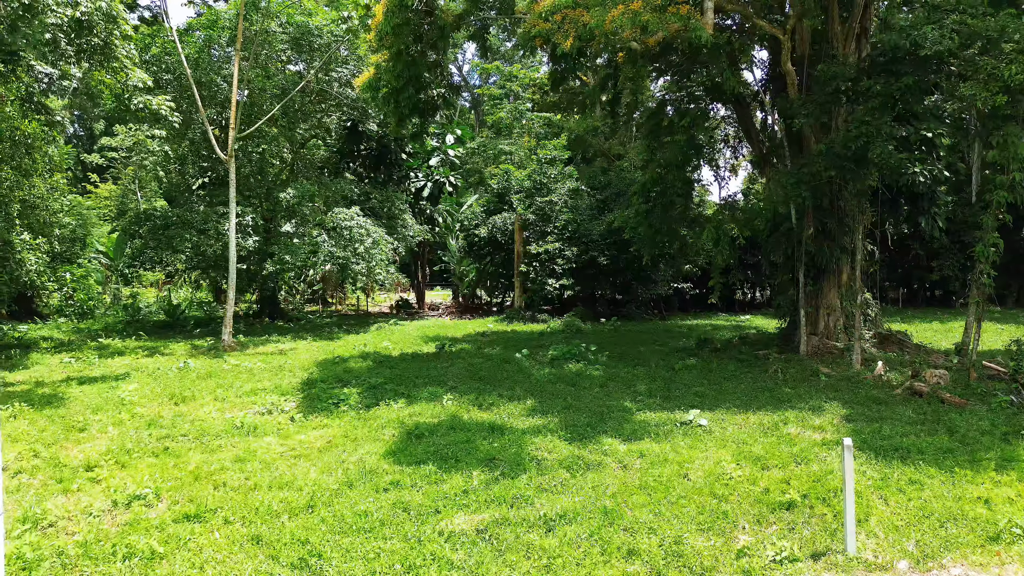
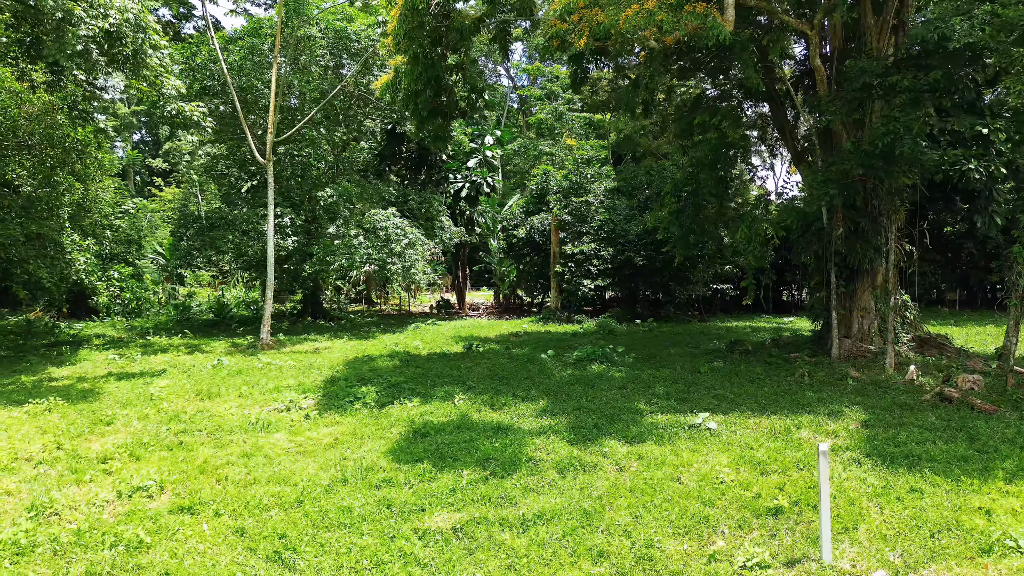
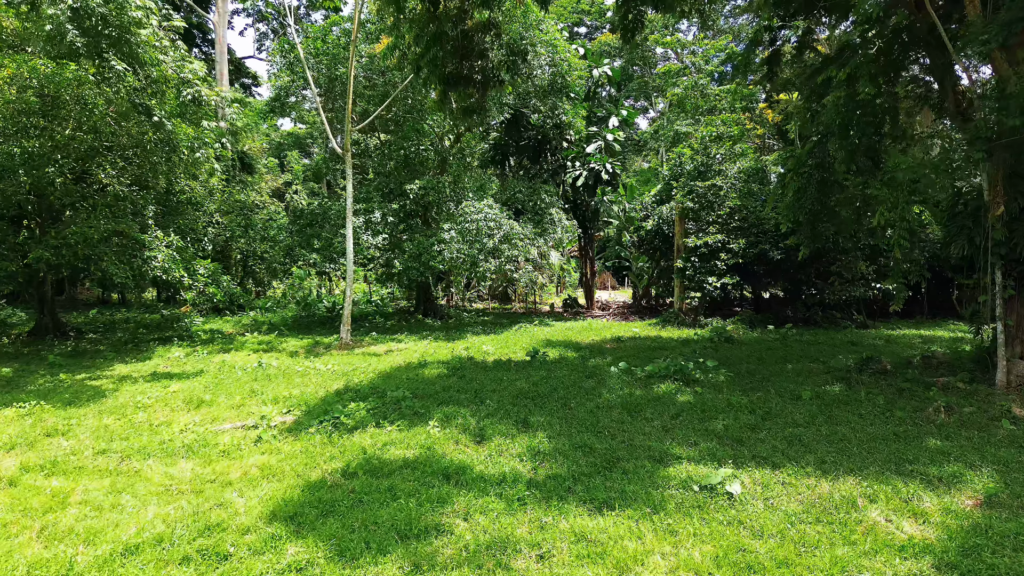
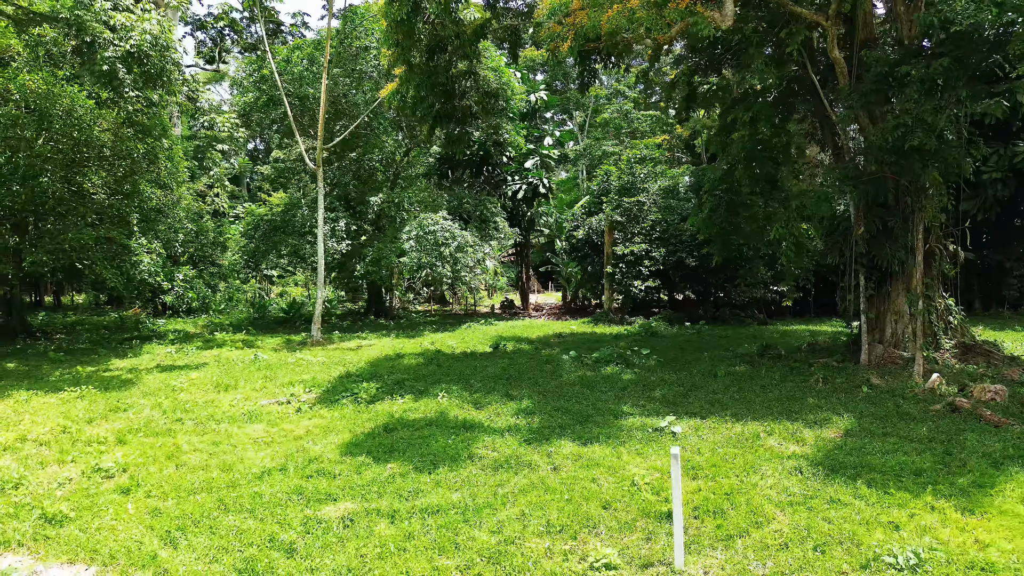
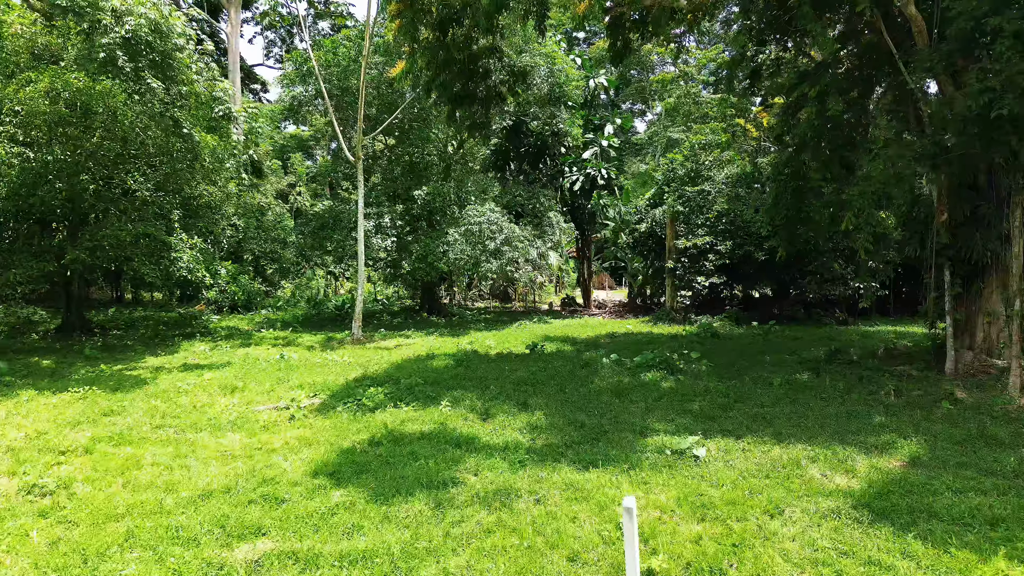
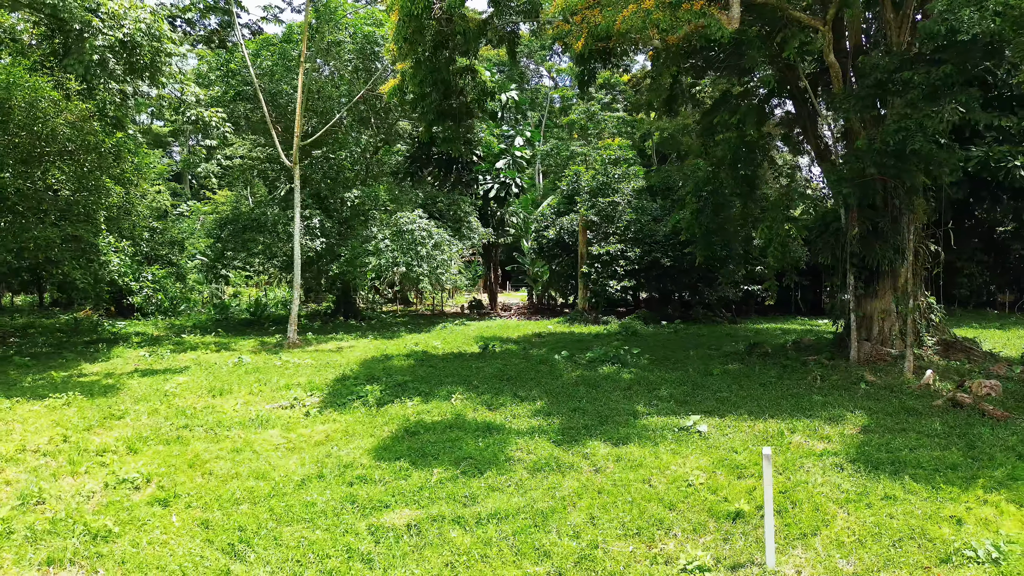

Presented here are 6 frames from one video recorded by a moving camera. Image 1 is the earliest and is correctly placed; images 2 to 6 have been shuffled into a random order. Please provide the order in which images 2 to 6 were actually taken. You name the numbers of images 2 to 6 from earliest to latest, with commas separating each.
2, 6, 4, 5, 3
